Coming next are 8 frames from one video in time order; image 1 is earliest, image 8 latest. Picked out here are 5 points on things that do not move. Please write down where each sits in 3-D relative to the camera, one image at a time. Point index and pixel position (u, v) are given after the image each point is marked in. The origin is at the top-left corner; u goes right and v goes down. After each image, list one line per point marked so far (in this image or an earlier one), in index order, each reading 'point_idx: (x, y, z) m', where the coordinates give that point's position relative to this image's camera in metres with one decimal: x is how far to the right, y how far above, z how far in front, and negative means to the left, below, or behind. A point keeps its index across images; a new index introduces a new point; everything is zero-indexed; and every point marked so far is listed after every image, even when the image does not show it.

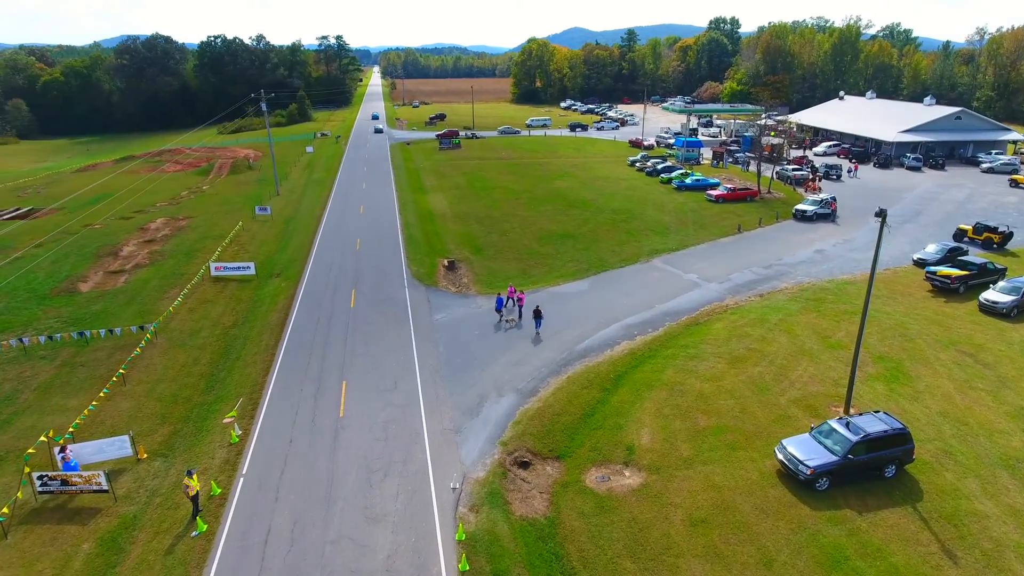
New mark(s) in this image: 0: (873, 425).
0: (+10.2, -3.8, +18.1) m
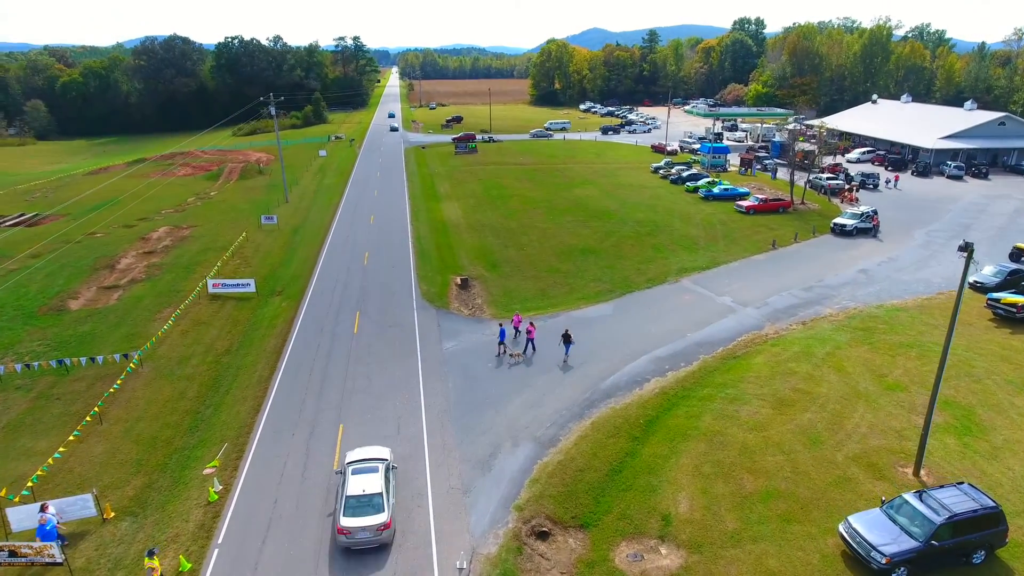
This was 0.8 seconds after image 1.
0: (+10.6, -5.0, +15.2) m
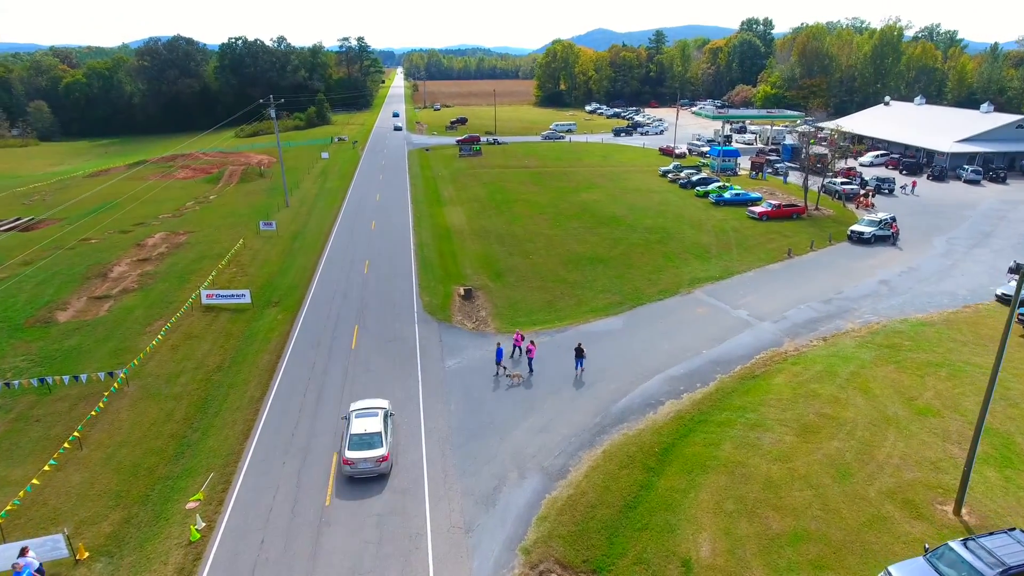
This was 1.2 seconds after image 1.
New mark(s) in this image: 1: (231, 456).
0: (+10.7, -5.6, +13.8) m
1: (-8.6, -5.2, +19.7) m
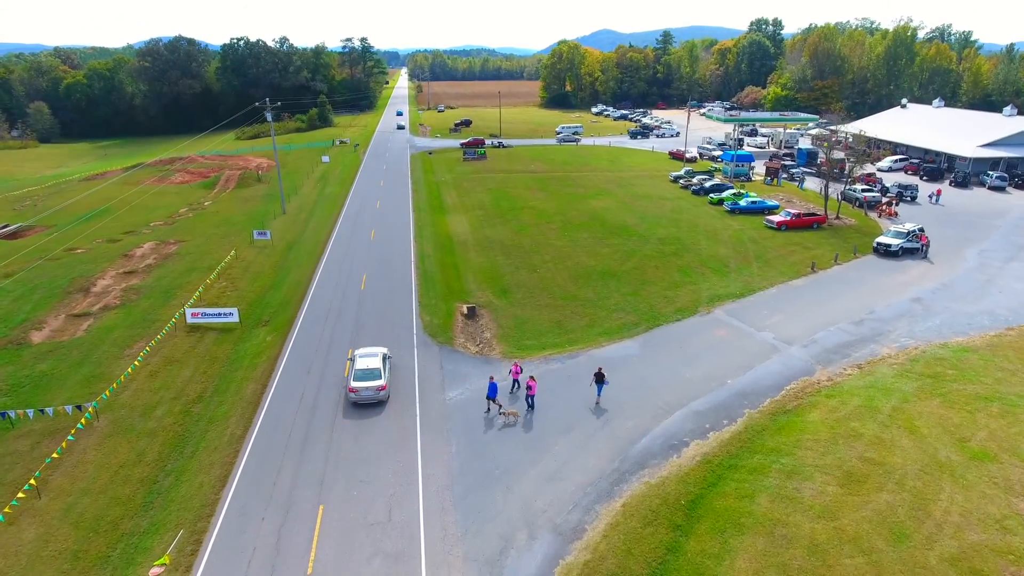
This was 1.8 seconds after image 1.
0: (+10.9, -6.5, +11.5) m
1: (-8.4, -6.0, +17.6) m
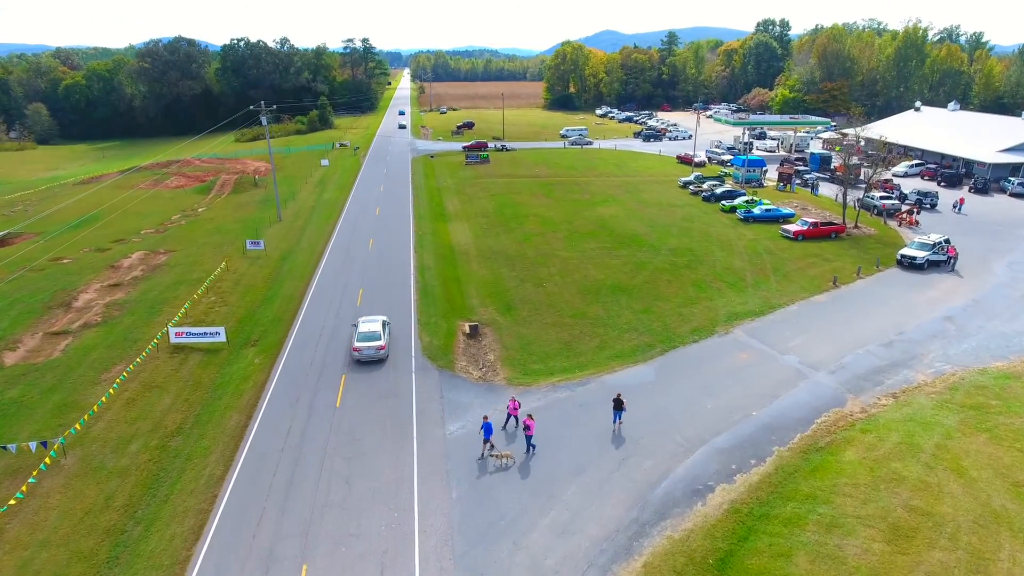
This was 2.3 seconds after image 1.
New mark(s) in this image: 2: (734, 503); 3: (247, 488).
0: (+11.0, -7.3, +9.5) m
1: (-8.2, -6.8, +15.7) m
2: (+6.1, -5.9, +17.8) m
3: (-7.7, -5.8, +18.5) m
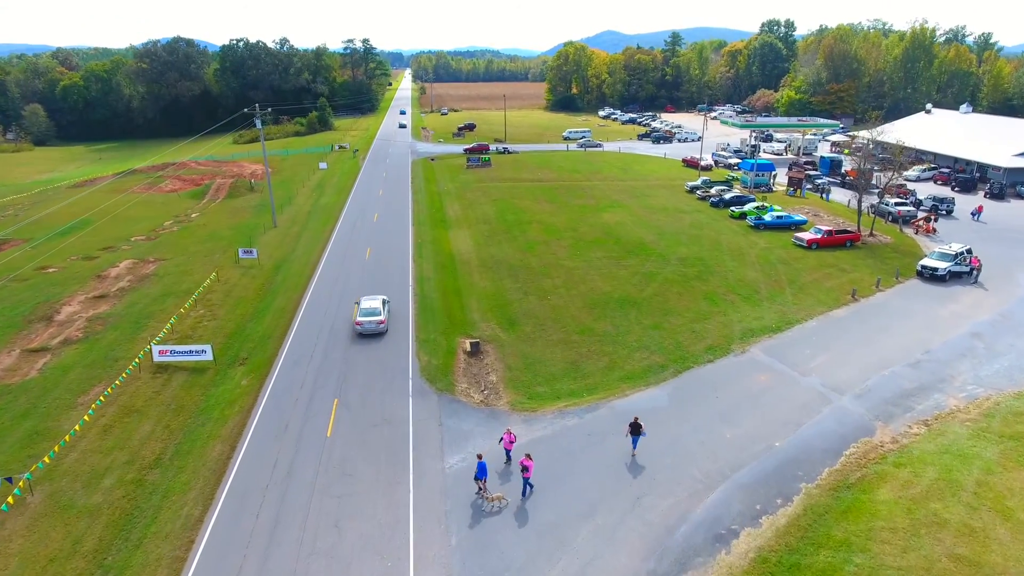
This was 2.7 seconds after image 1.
0: (+11.1, -8.0, +7.9) m
1: (-8.1, -7.4, +14.1) m
2: (+6.2, -6.6, +16.2) m
3: (-7.5, -6.4, +16.9) m
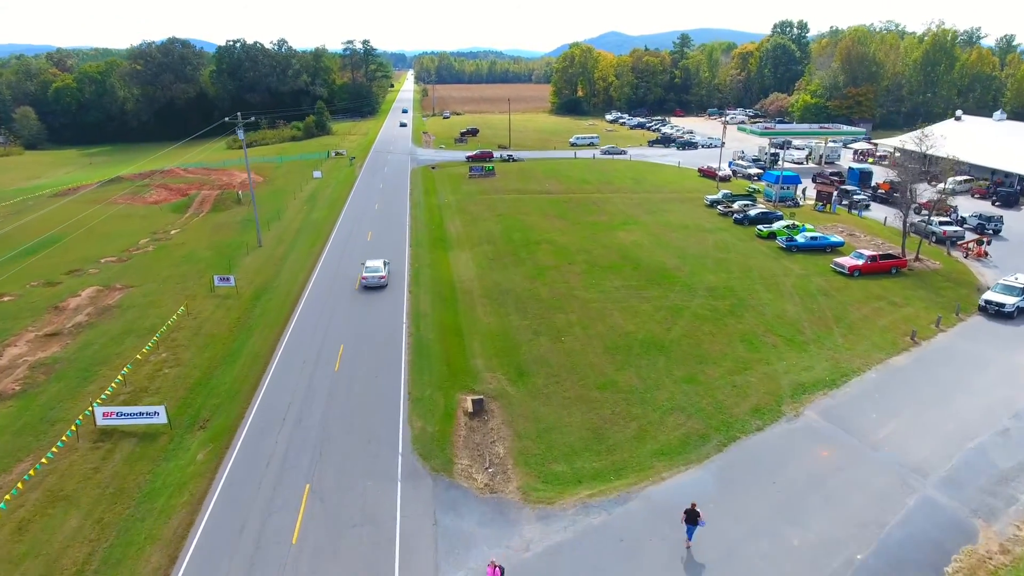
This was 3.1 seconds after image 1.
0: (+11.4, -9.8, +3.7) m
1: (-7.8, -9.2, +9.9) m
2: (+6.5, -8.4, +12.0) m
3: (-7.2, -8.2, +12.7) m
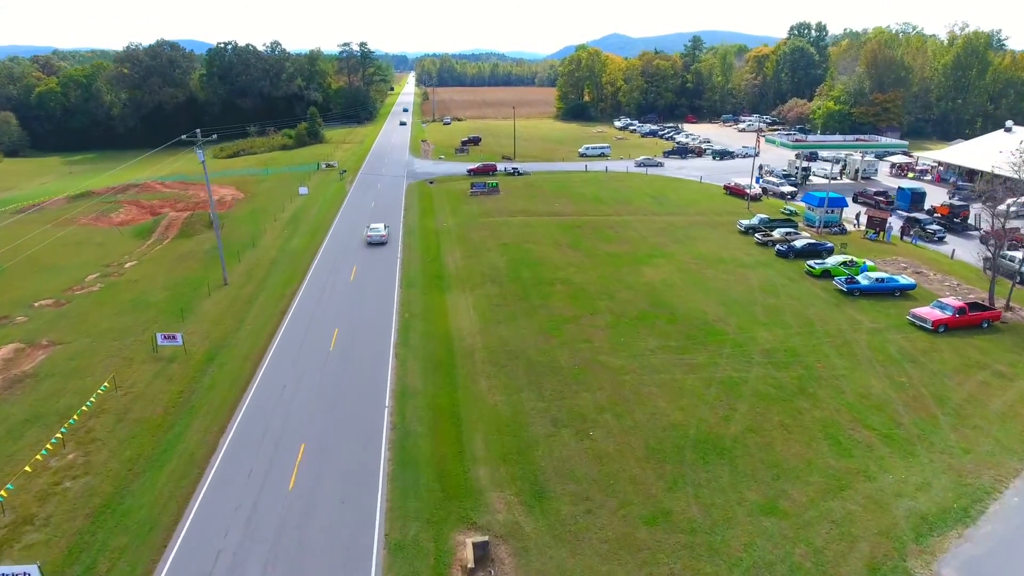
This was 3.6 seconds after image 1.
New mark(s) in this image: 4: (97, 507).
0: (+11.8, -12.5, -3.0) m
1: (-7.4, -11.9, +3.3) m
2: (+6.9, -11.1, +5.3) m
3: (-6.8, -10.9, +6.1) m
4: (-12.4, -6.5, +19.3) m
